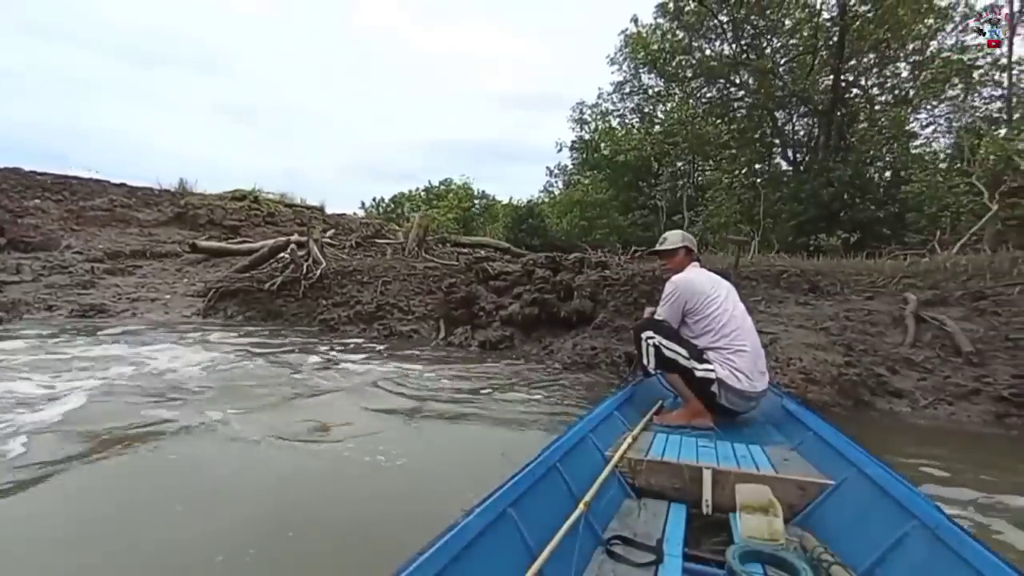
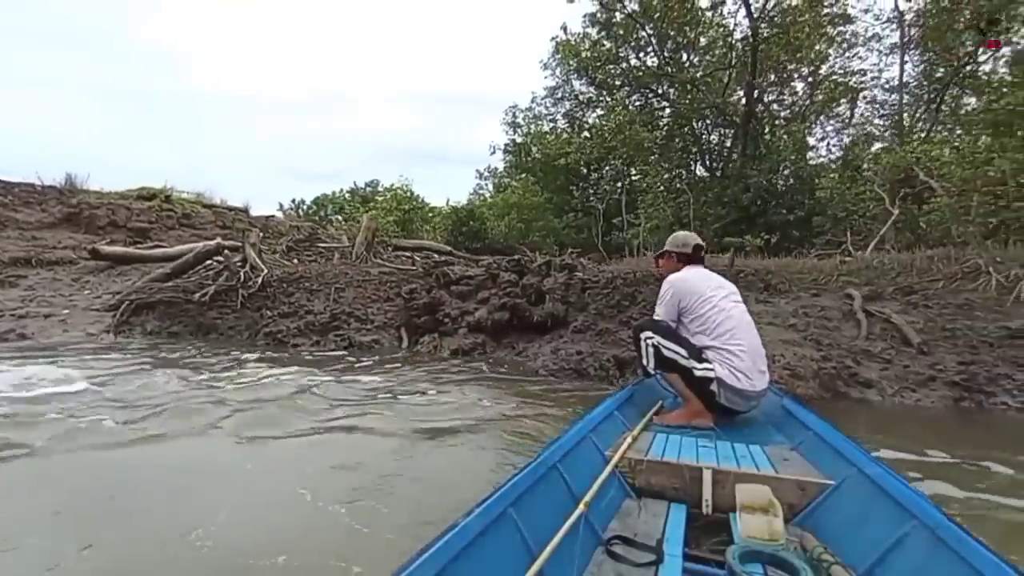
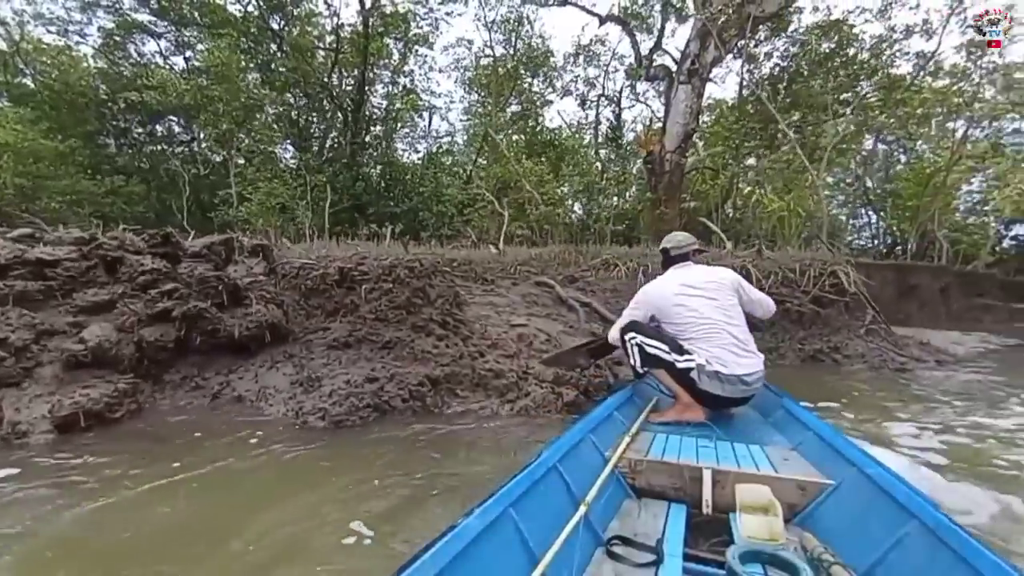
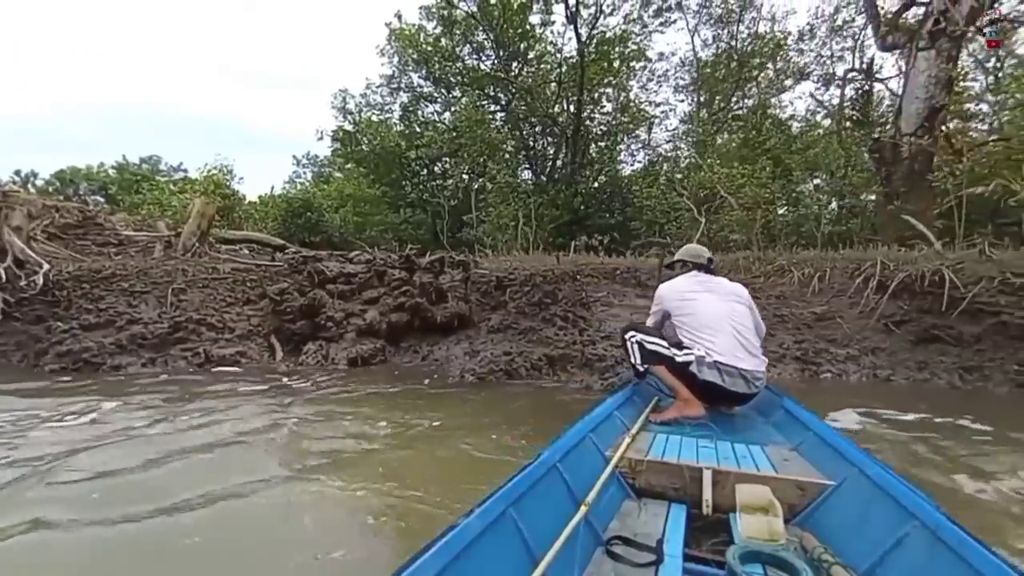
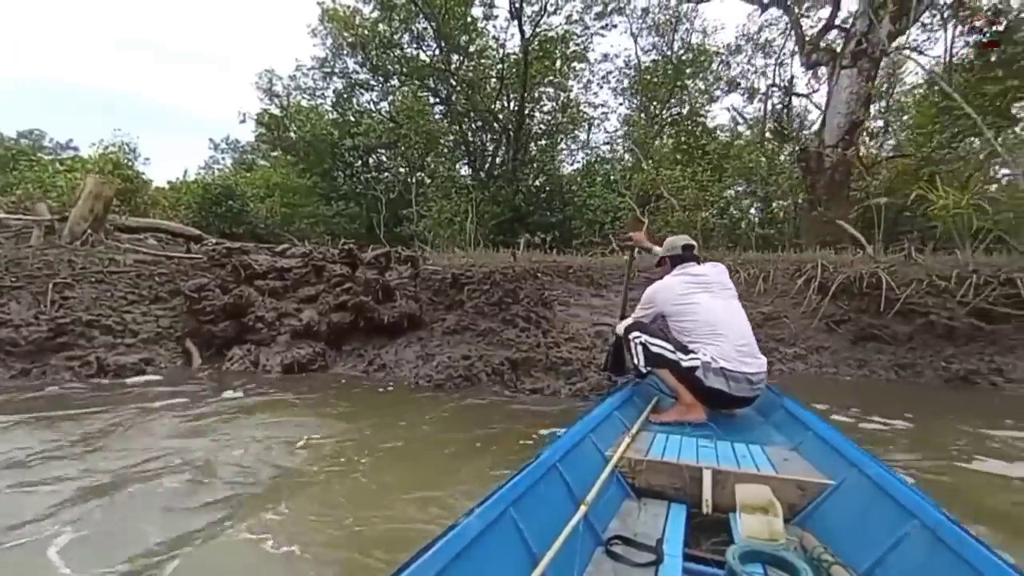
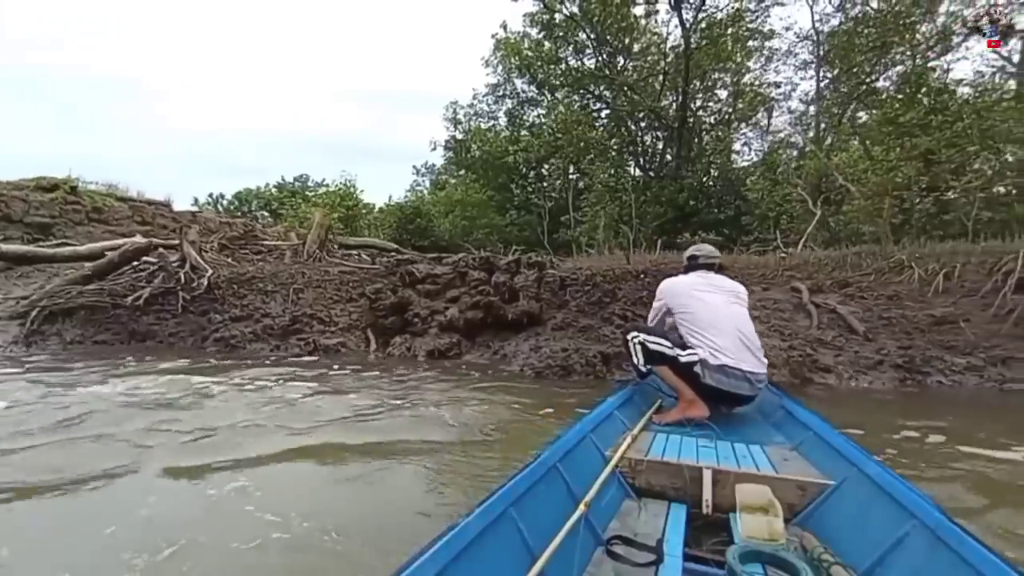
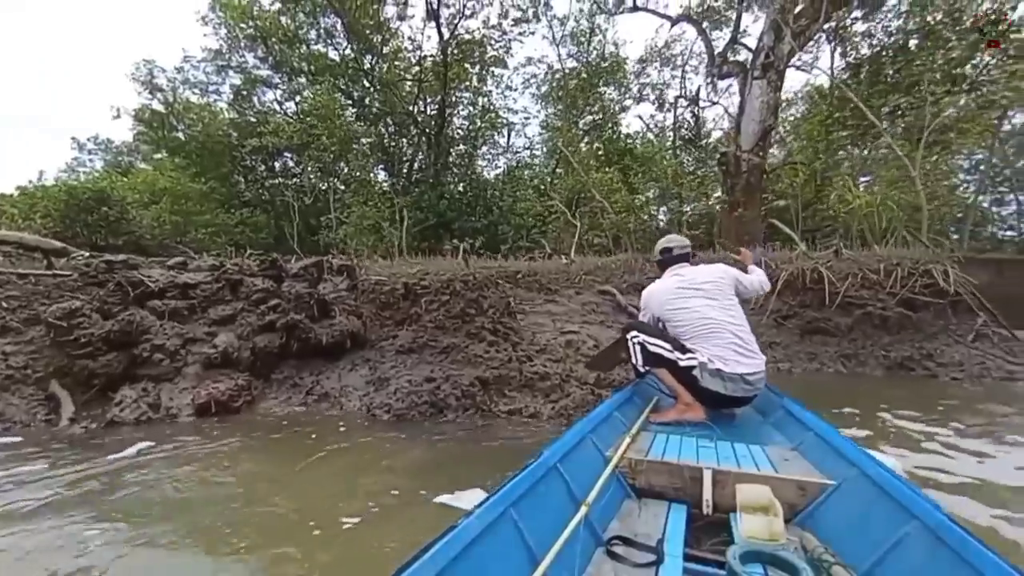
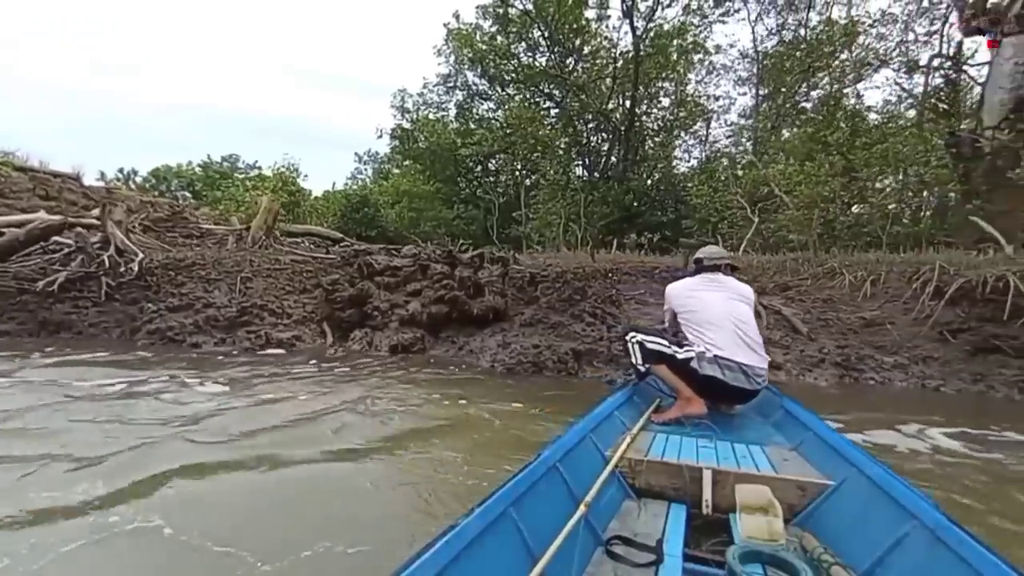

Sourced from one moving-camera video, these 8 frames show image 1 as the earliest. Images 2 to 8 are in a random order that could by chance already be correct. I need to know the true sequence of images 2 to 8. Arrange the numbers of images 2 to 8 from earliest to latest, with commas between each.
2, 6, 8, 4, 5, 7, 3
